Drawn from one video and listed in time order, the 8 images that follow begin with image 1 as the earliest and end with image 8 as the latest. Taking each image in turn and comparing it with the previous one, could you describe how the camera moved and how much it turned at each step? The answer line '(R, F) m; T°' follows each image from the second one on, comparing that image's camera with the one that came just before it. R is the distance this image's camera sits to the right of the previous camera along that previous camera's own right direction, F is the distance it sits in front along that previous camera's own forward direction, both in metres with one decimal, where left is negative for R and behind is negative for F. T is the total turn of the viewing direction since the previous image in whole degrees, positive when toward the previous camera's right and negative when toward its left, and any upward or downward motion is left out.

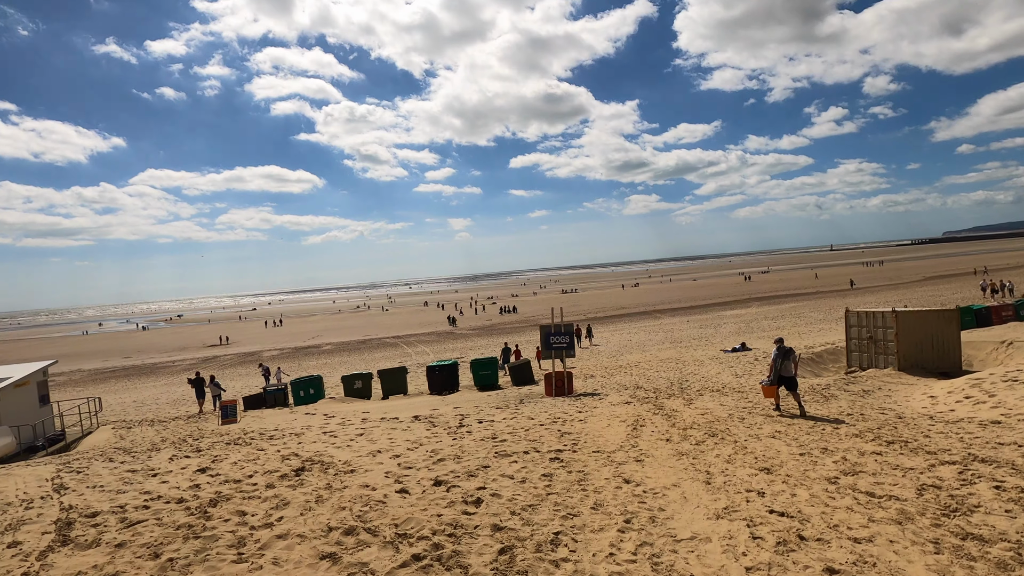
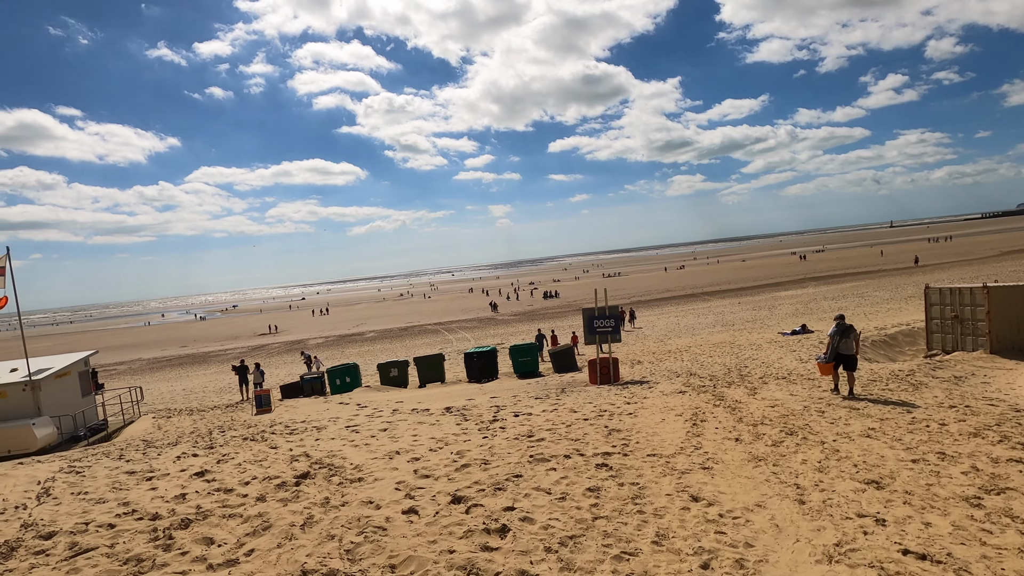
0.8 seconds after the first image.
(+0.1, +1.1) m; -5°
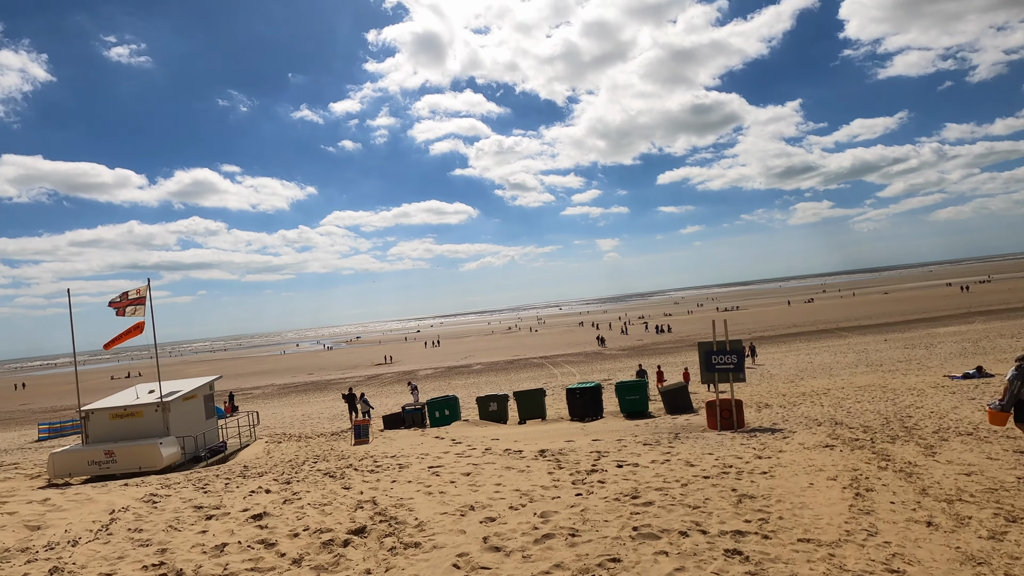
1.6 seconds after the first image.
(+0.1, +1.0) m; -12°
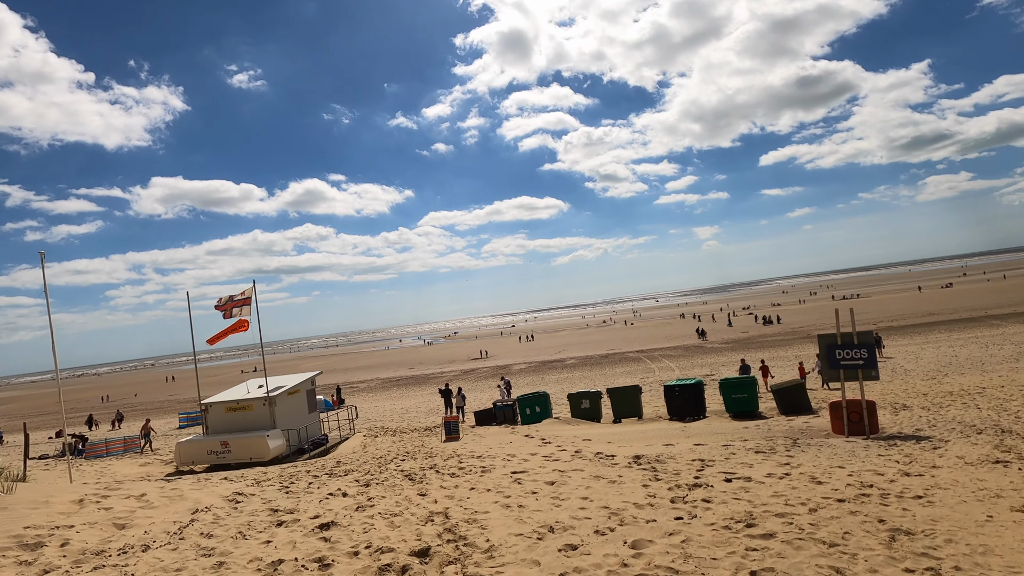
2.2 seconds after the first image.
(+0.1, +0.7) m; -11°
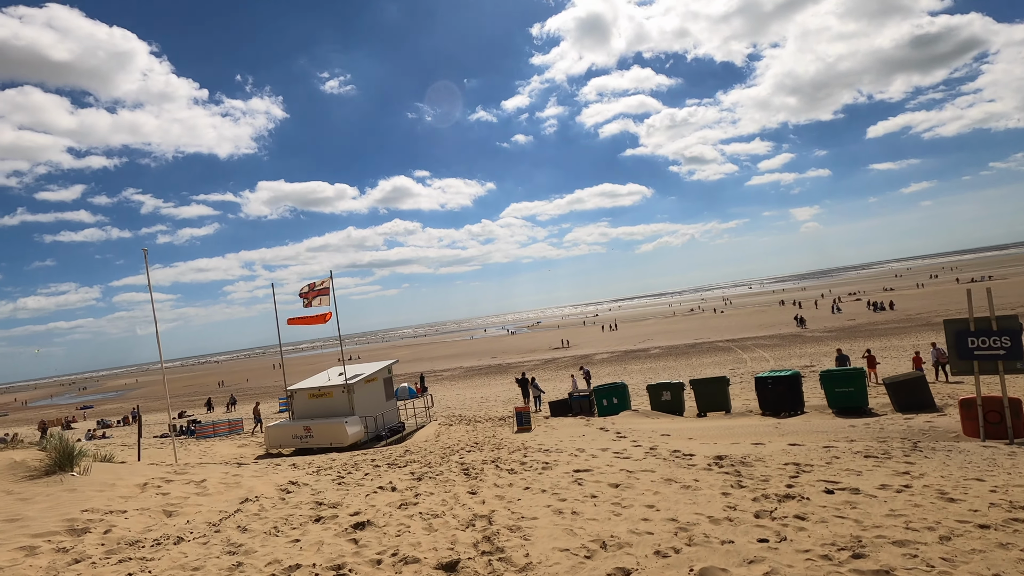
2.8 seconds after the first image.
(+0.3, +0.6) m; -9°
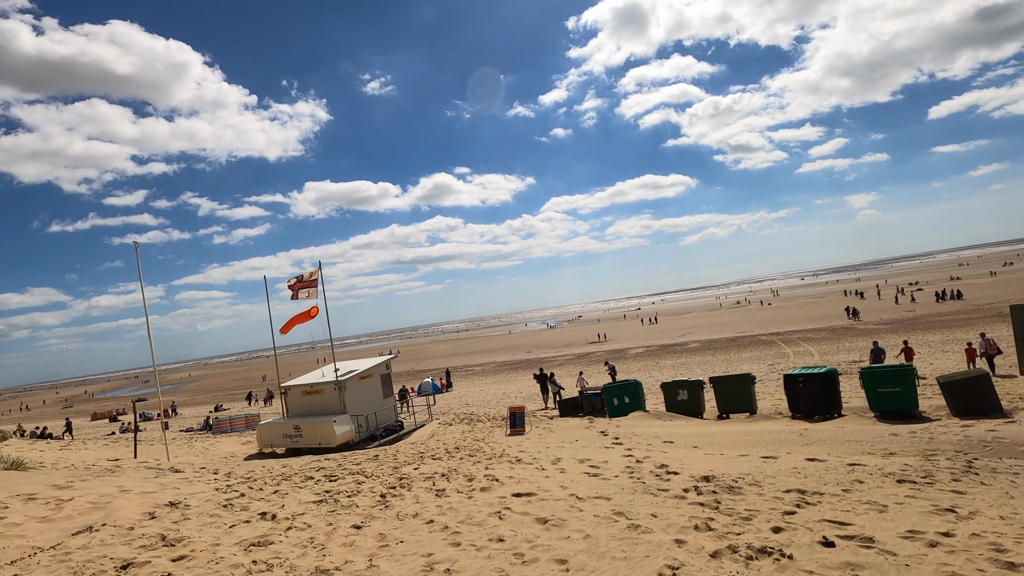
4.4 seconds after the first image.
(+1.3, +1.3) m; -5°
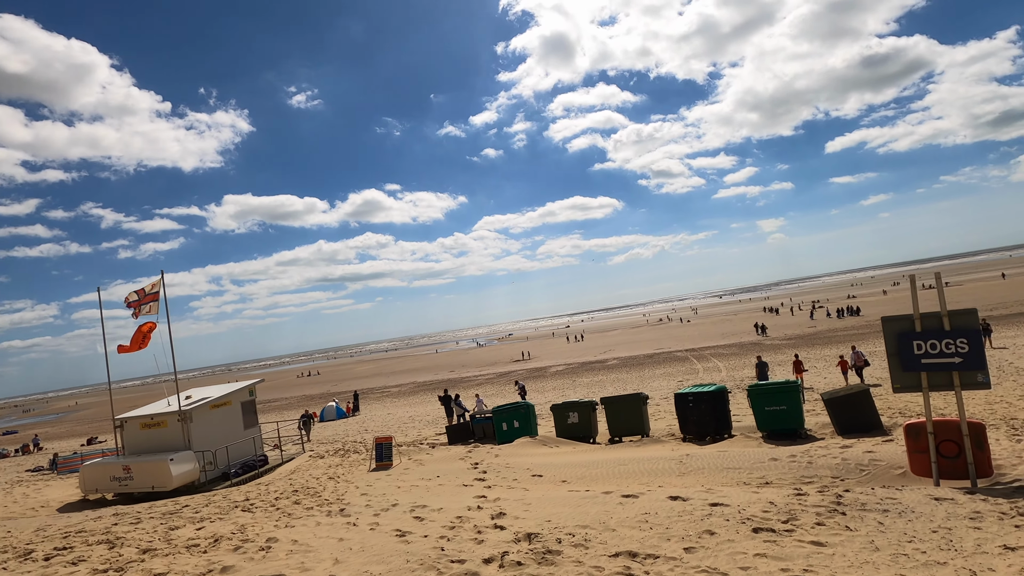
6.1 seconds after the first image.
(+1.5, +1.2) m; +8°
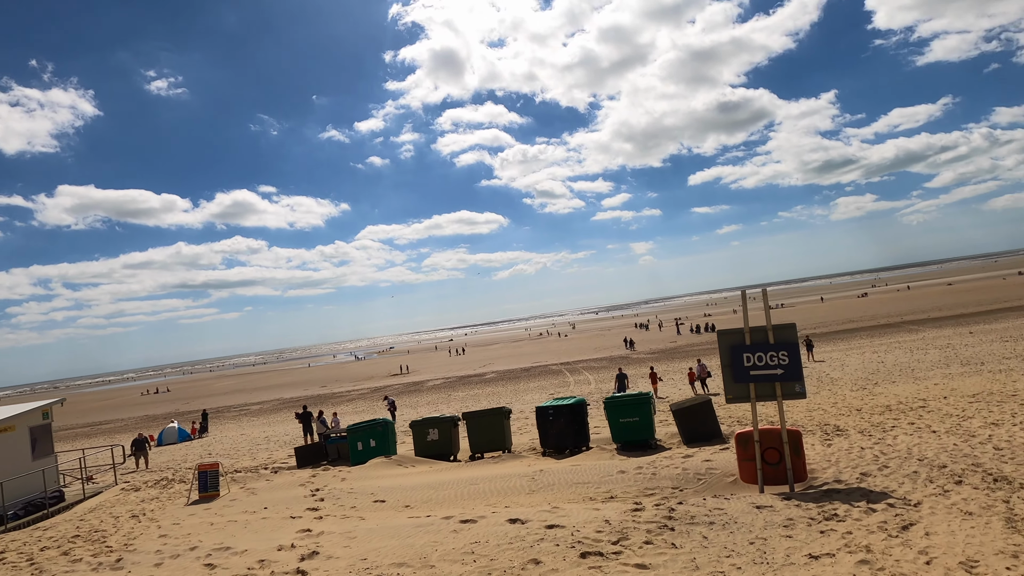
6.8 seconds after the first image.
(+0.6, +0.5) m; +13°
